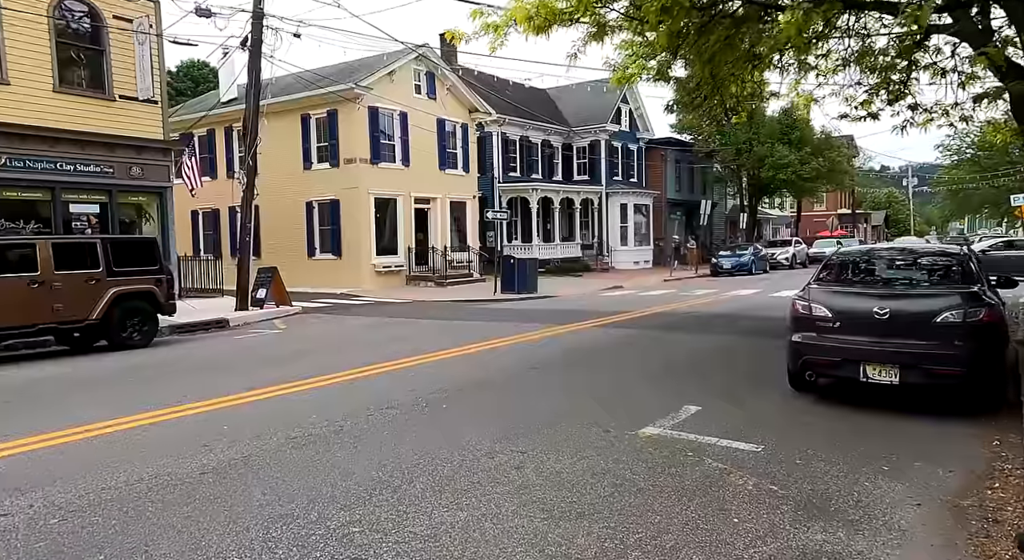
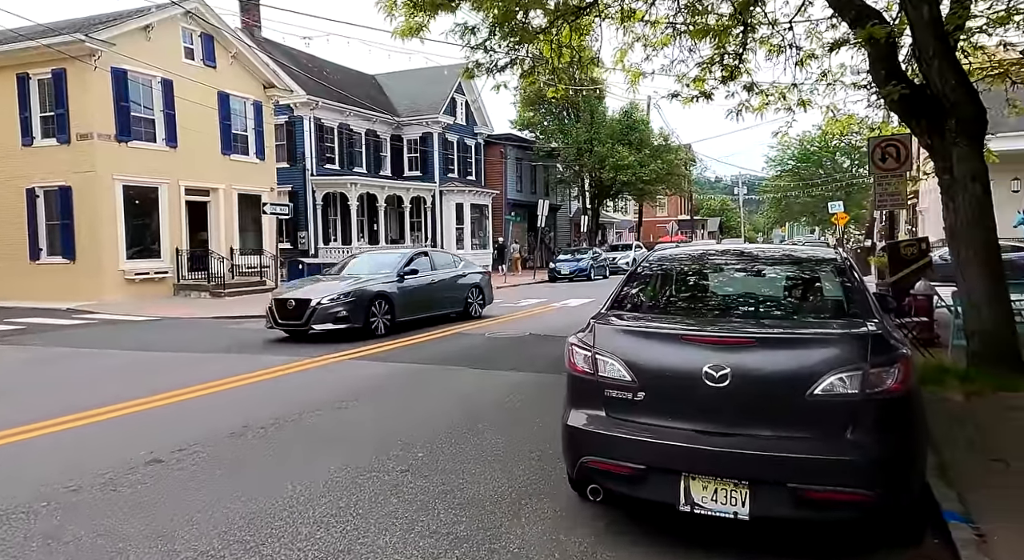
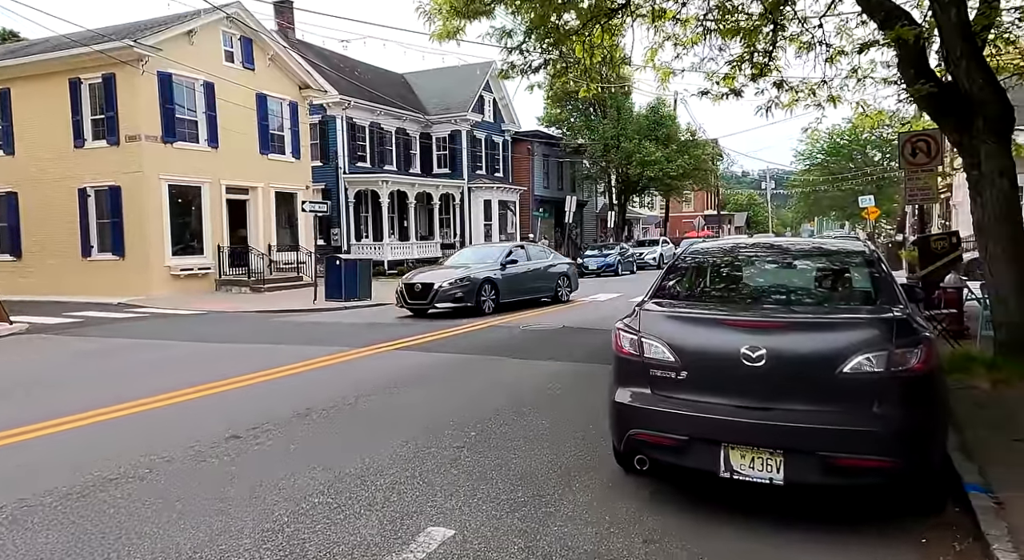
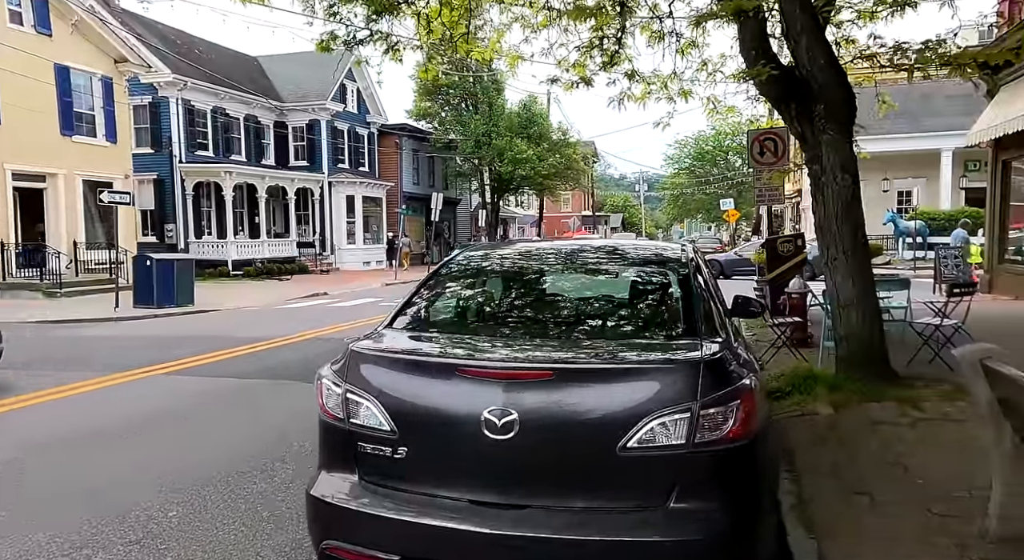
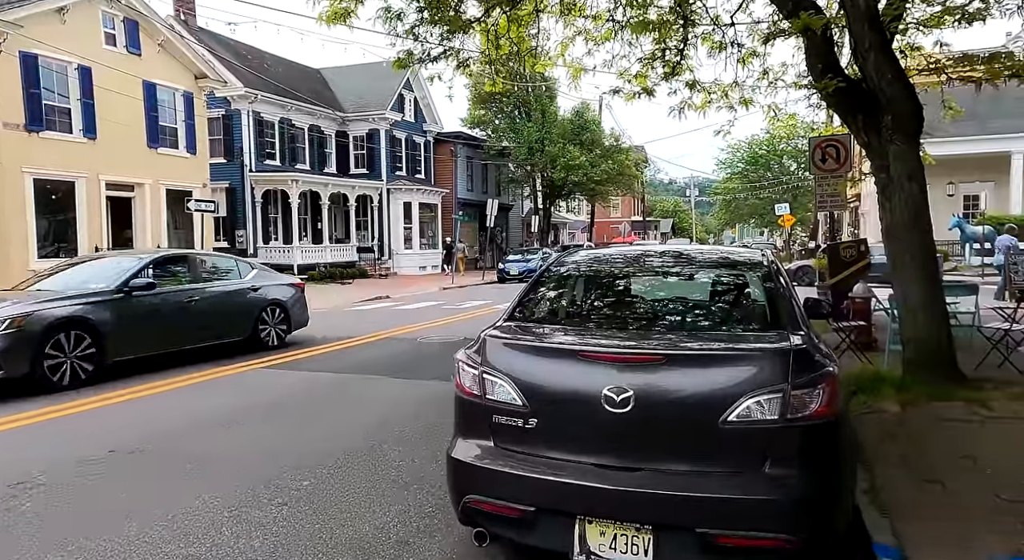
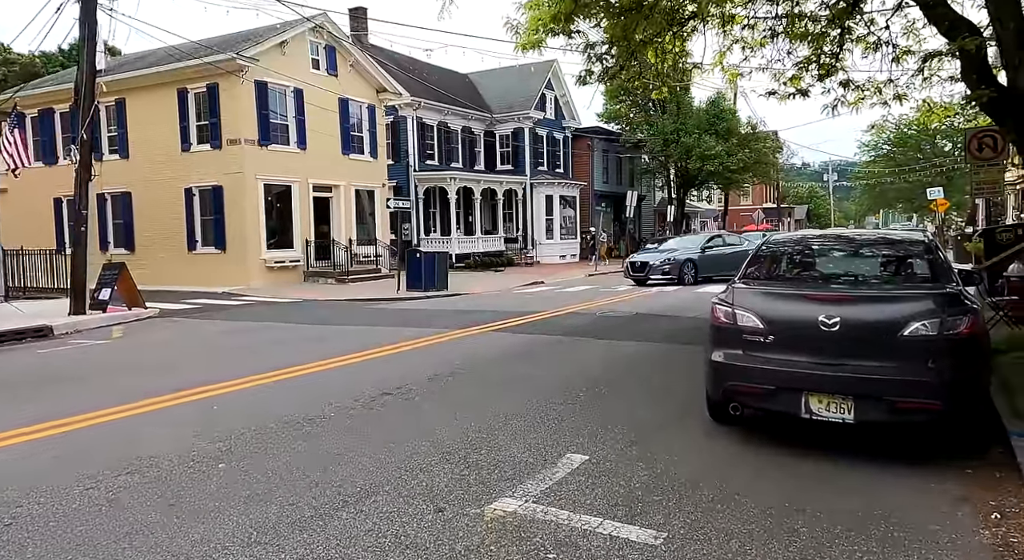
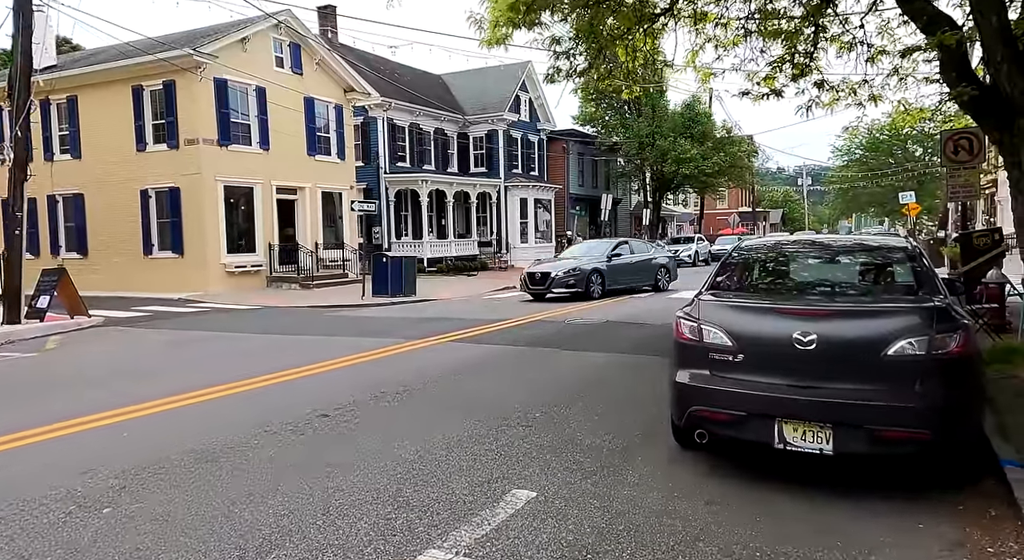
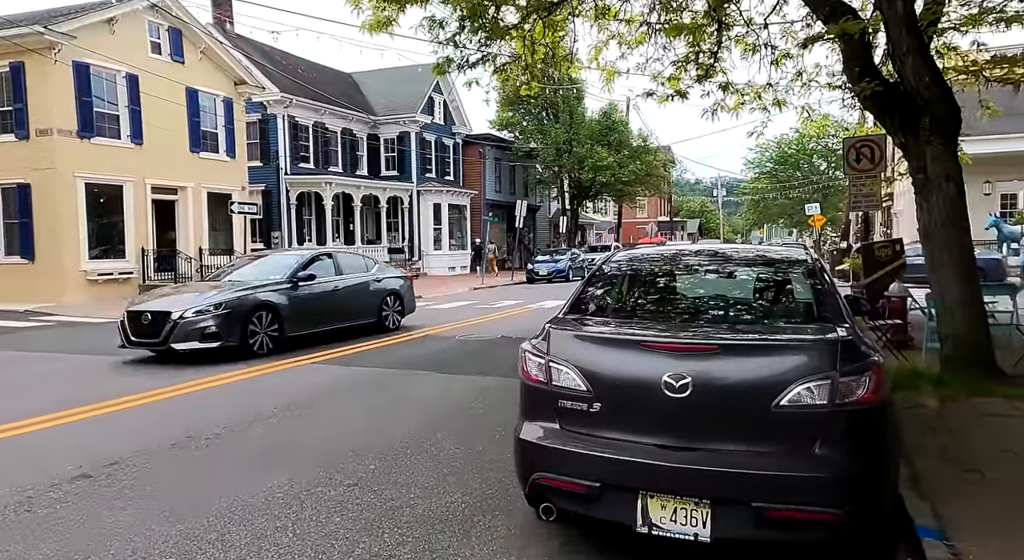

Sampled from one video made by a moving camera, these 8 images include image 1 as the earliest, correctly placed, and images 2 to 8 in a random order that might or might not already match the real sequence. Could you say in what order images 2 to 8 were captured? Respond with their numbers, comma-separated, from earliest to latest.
6, 7, 3, 2, 8, 5, 4
